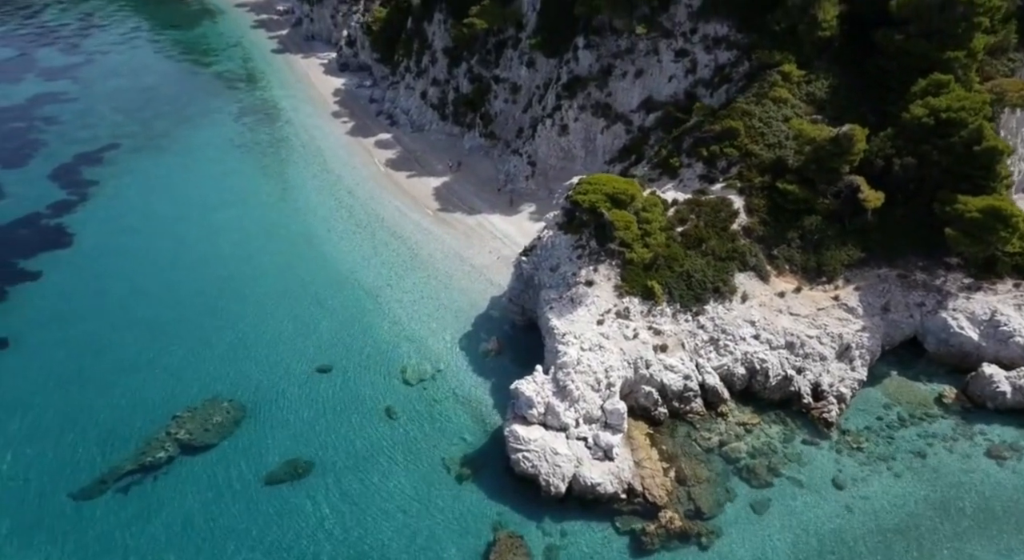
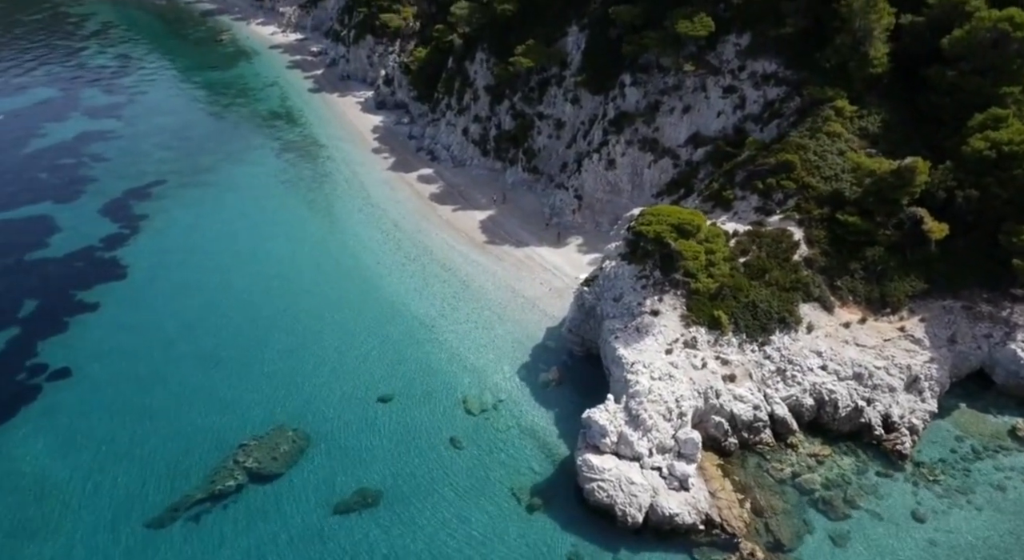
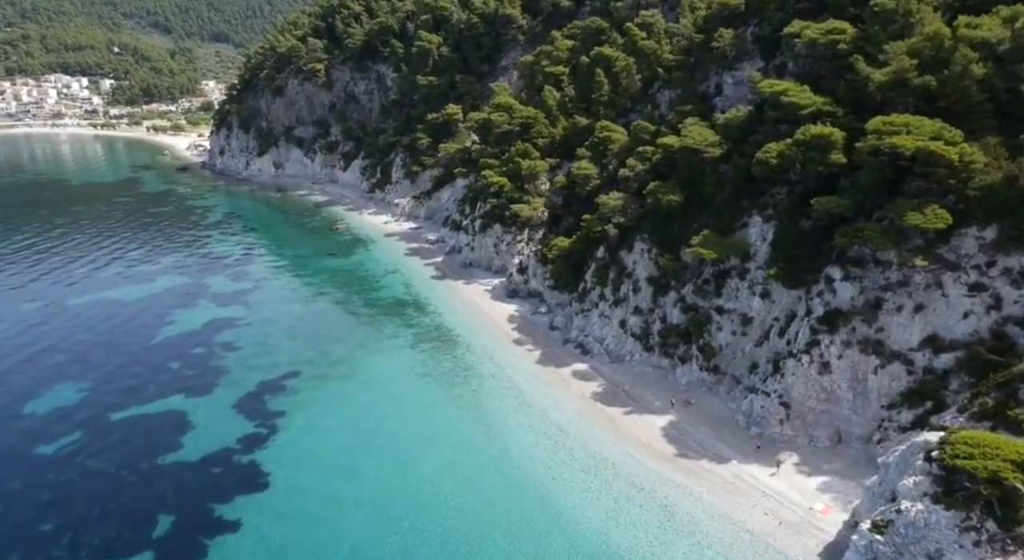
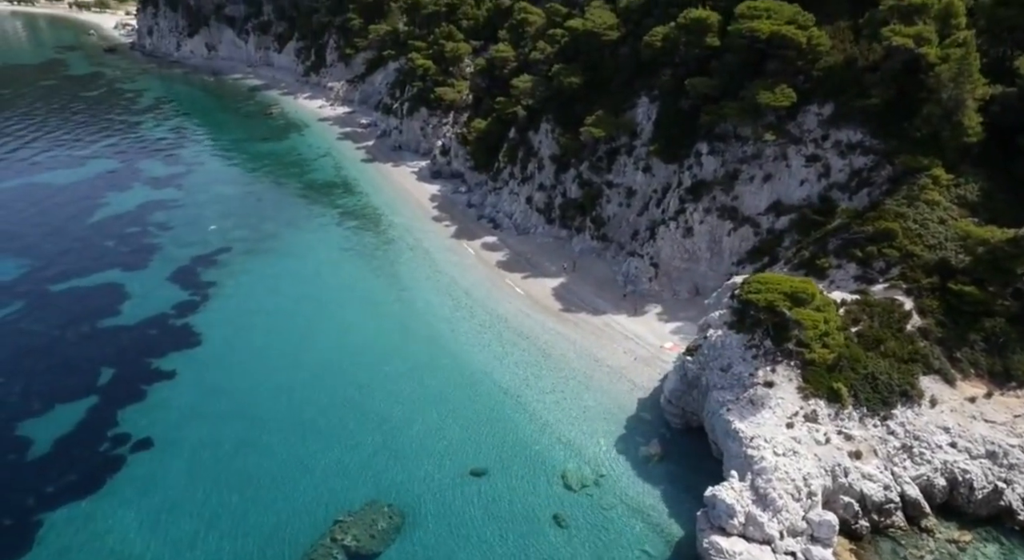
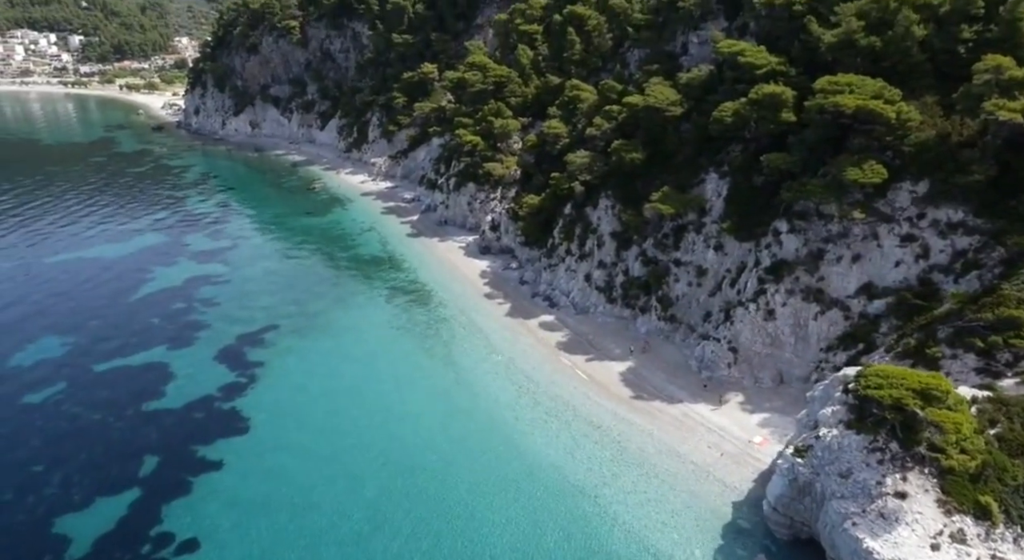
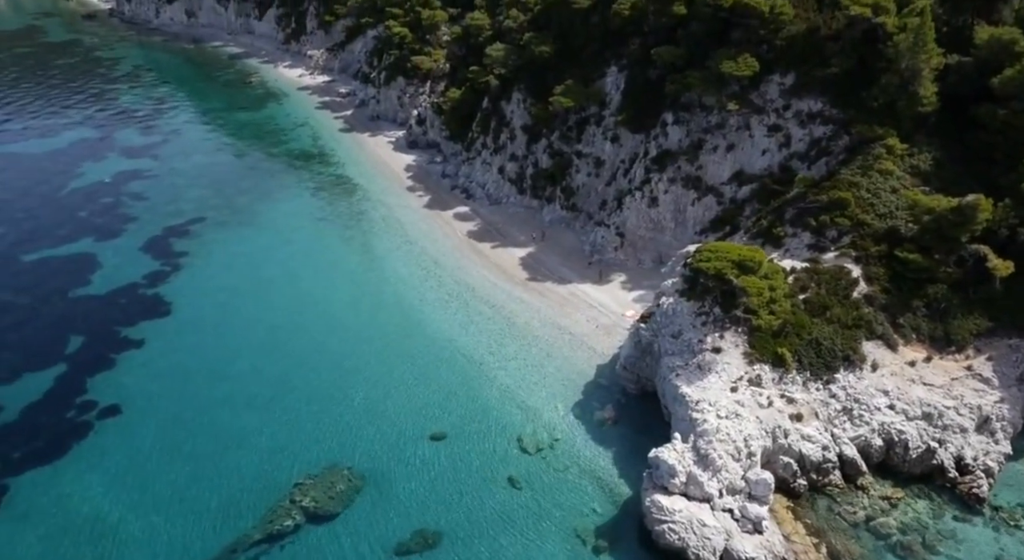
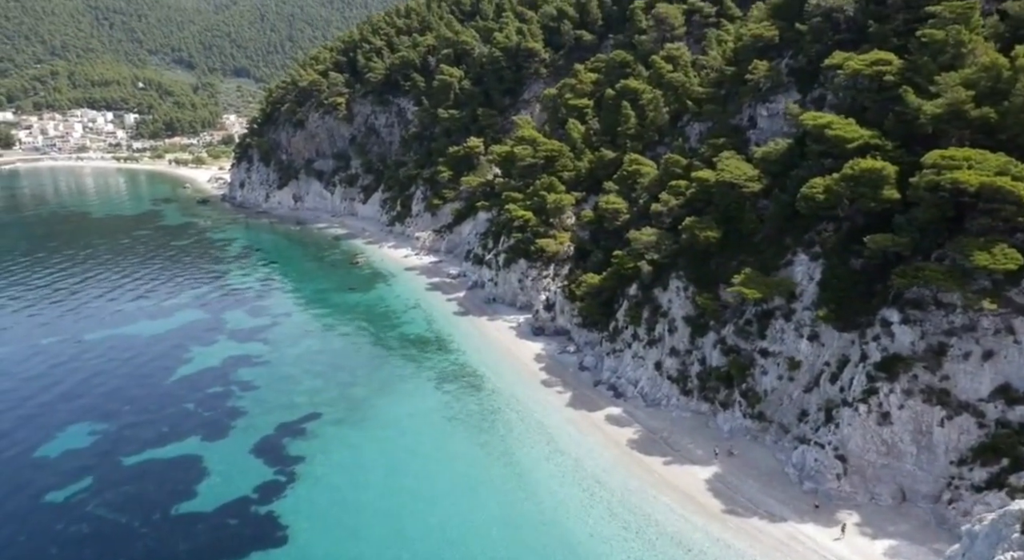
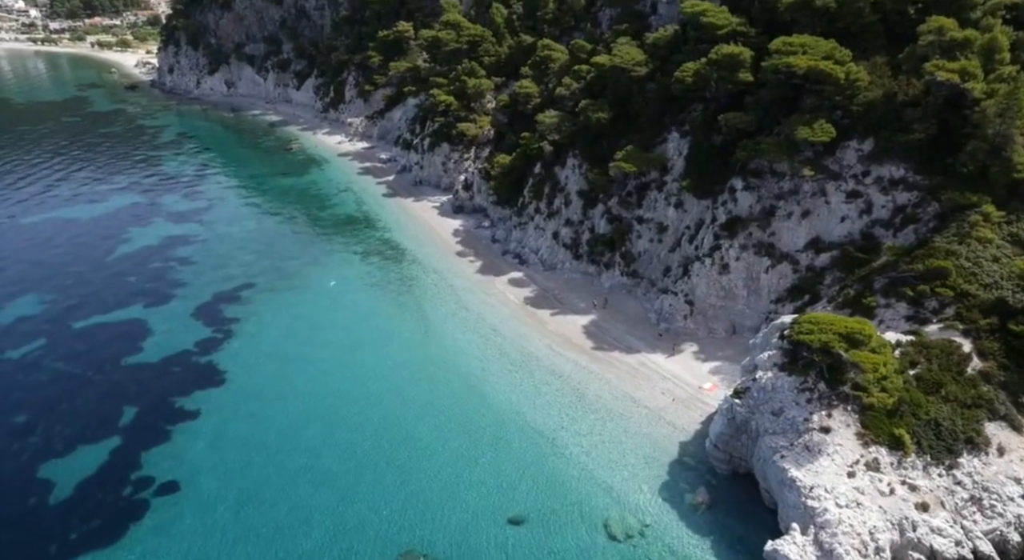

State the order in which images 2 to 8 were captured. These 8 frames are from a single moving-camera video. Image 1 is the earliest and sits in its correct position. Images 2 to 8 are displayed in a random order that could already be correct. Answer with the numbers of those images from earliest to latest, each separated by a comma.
2, 6, 4, 8, 5, 3, 7
